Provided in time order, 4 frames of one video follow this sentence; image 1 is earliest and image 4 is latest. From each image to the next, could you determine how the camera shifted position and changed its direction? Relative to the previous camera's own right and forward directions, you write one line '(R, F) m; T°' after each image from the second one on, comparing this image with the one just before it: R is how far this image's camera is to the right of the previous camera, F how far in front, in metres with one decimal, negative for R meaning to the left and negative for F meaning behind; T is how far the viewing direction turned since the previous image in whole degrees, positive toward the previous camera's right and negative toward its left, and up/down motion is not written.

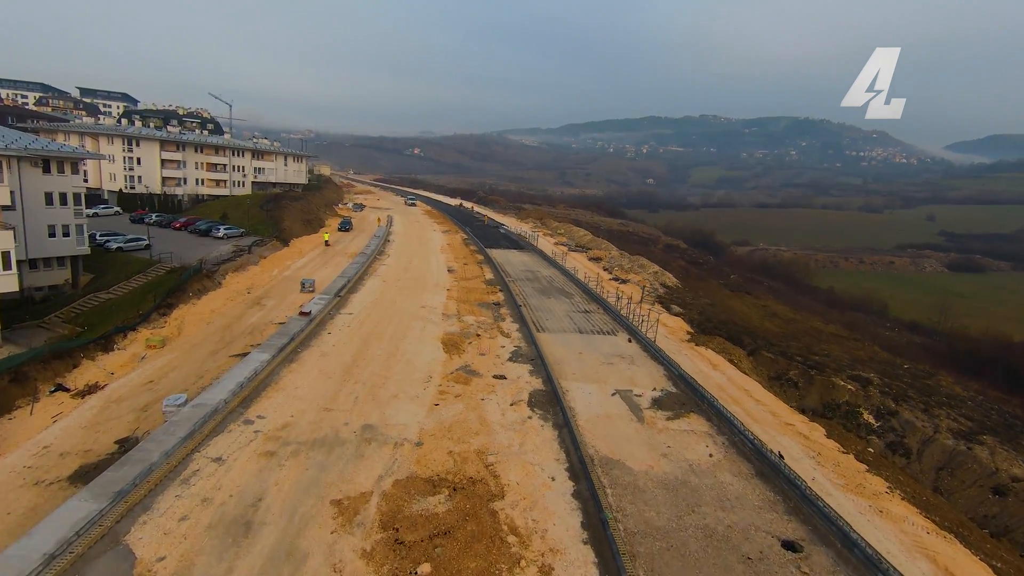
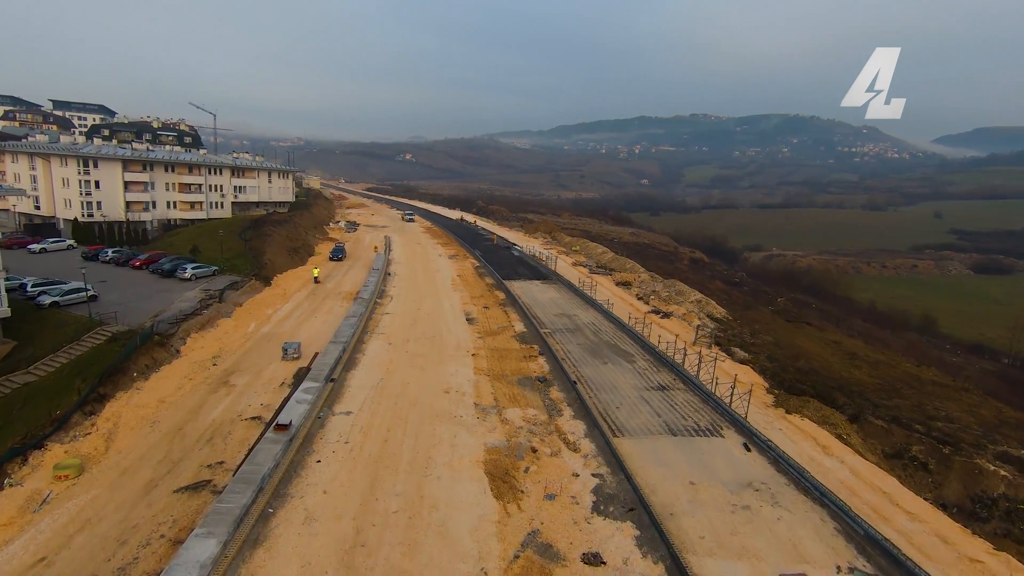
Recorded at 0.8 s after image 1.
(-1.9, +5.9) m; +1°
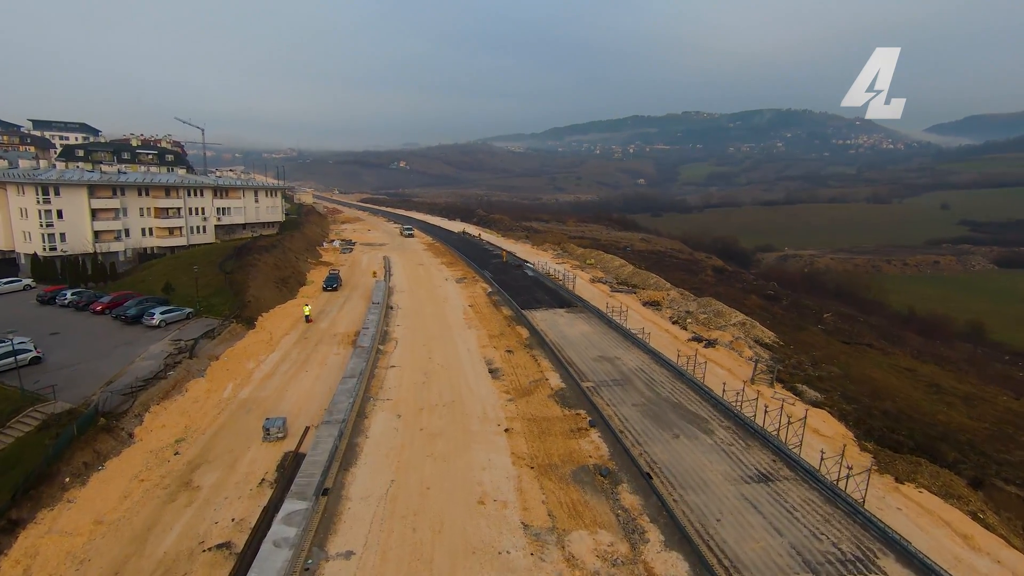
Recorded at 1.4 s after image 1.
(-1.3, +4.4) m; 0°
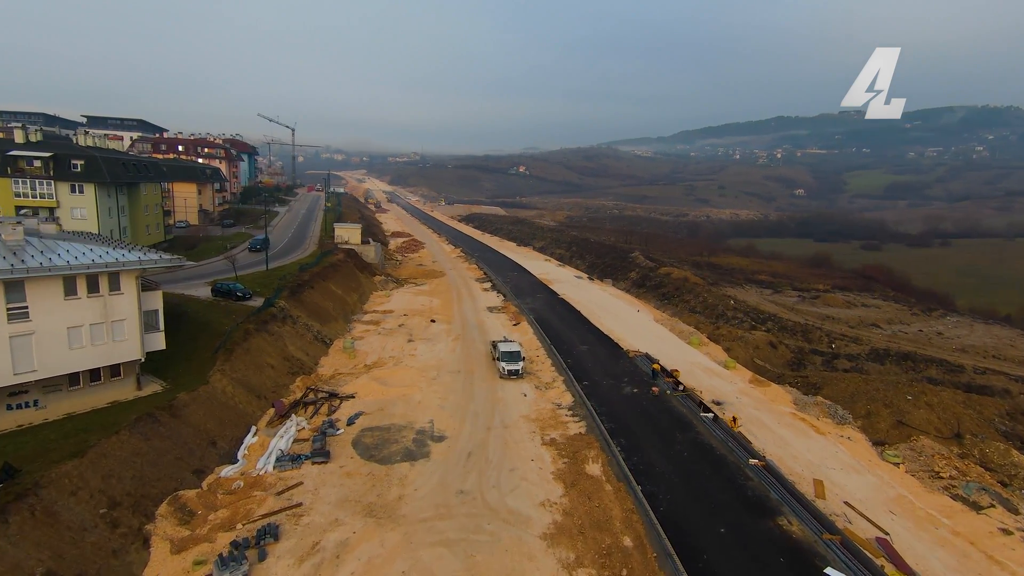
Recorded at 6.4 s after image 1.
(-7.7, +40.2) m; -12°
